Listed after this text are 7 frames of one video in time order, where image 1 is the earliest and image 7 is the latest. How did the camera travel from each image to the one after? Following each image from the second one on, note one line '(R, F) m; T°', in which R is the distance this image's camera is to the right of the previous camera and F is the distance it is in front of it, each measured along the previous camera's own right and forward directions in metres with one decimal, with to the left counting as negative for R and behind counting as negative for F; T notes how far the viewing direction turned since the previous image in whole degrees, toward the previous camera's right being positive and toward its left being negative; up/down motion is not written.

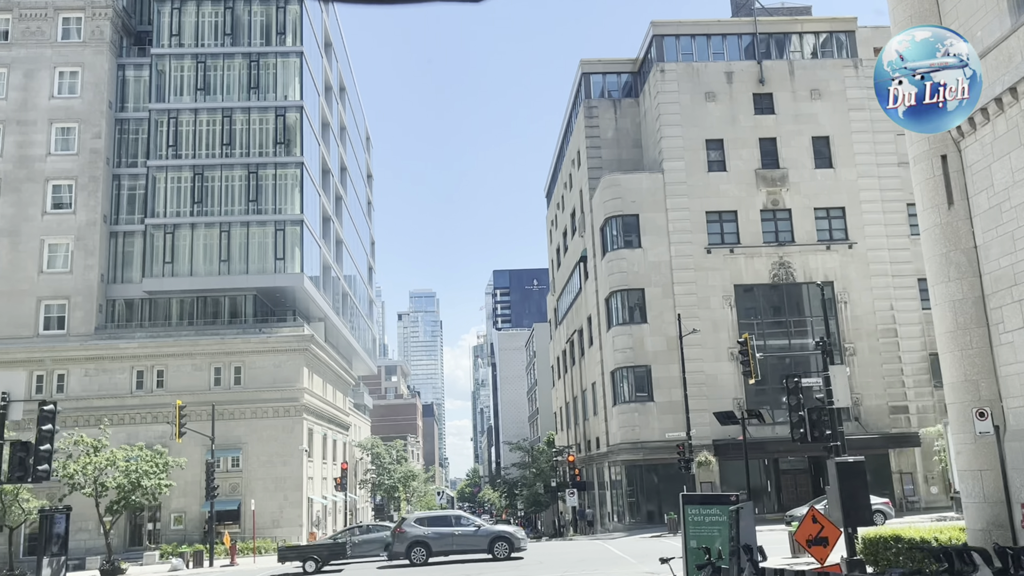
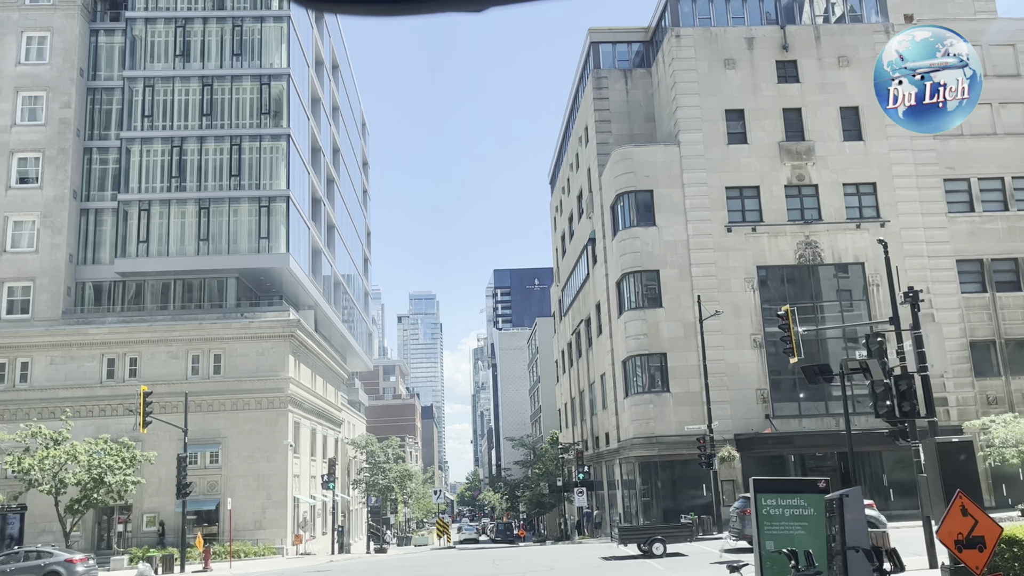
(-0.2, +3.8) m; 0°
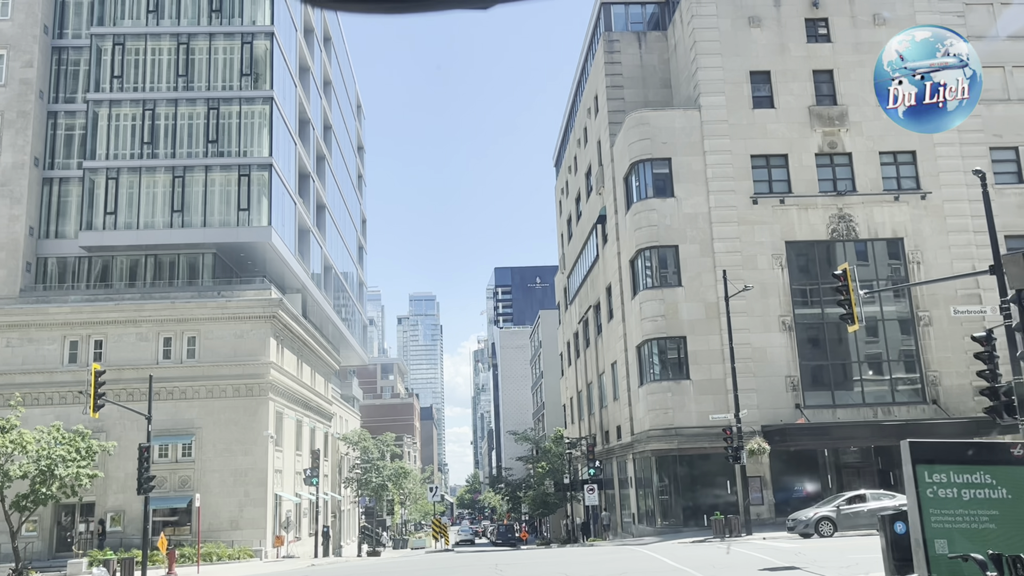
(-0.2, +4.0) m; 0°
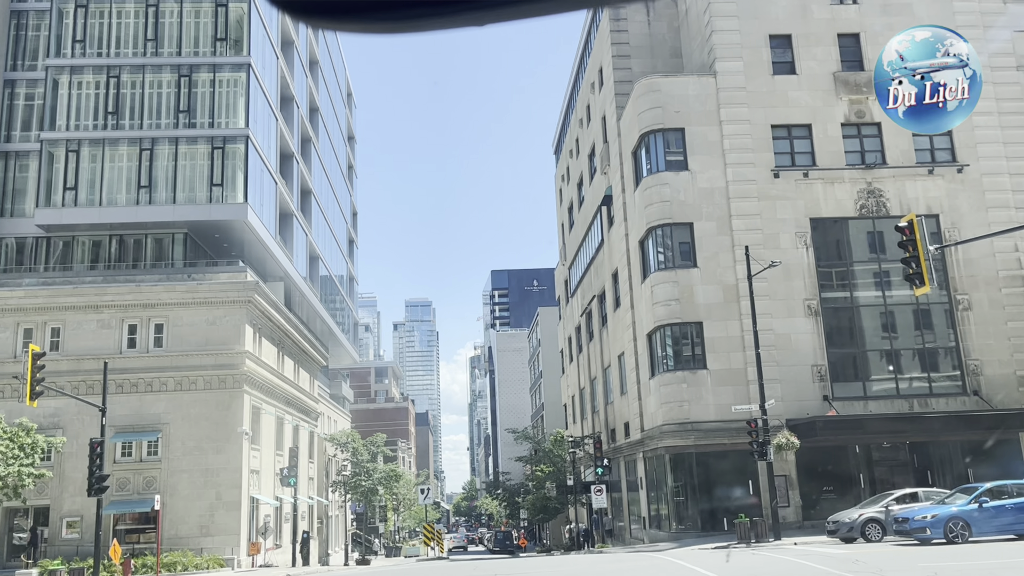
(-0.1, +3.5) m; 0°
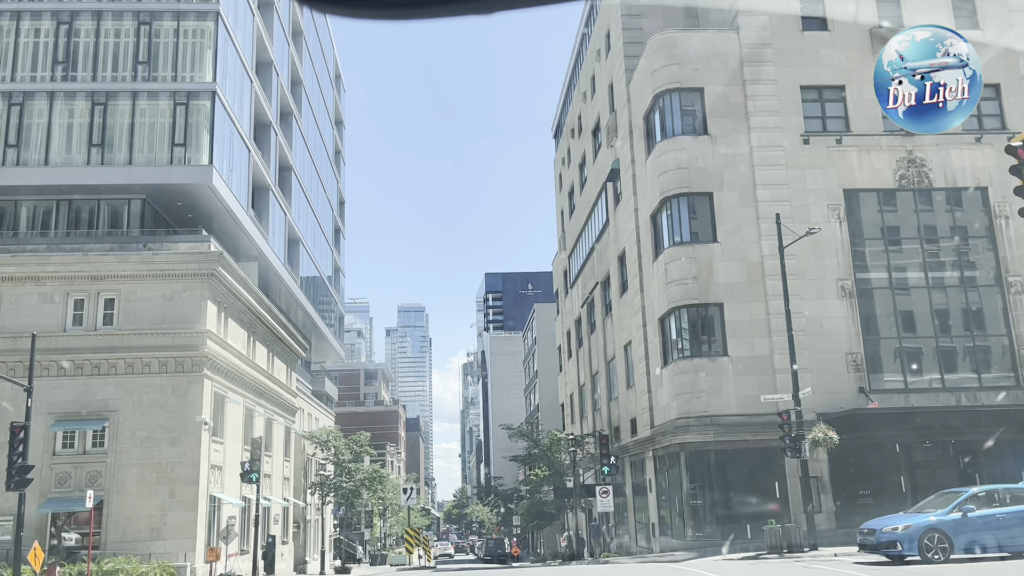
(-0.1, +4.1) m; 0°
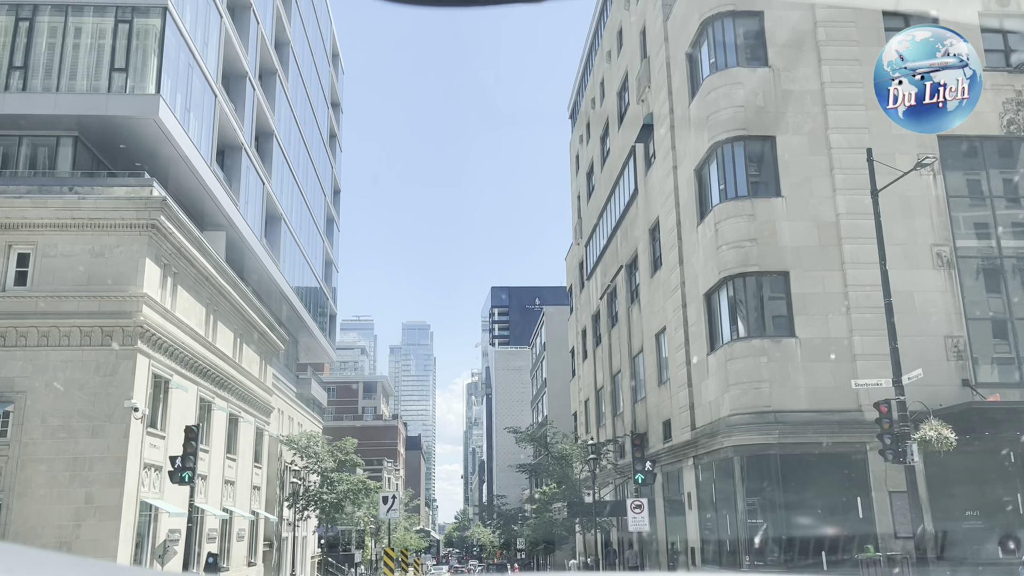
(-0.2, +6.4) m; 0°
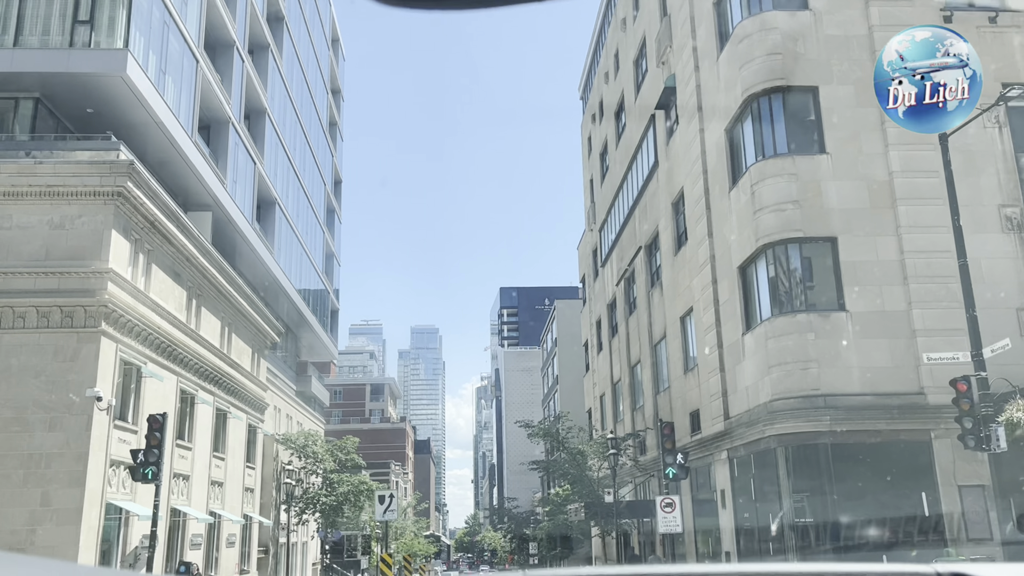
(-0.1, +2.9) m; -1°
